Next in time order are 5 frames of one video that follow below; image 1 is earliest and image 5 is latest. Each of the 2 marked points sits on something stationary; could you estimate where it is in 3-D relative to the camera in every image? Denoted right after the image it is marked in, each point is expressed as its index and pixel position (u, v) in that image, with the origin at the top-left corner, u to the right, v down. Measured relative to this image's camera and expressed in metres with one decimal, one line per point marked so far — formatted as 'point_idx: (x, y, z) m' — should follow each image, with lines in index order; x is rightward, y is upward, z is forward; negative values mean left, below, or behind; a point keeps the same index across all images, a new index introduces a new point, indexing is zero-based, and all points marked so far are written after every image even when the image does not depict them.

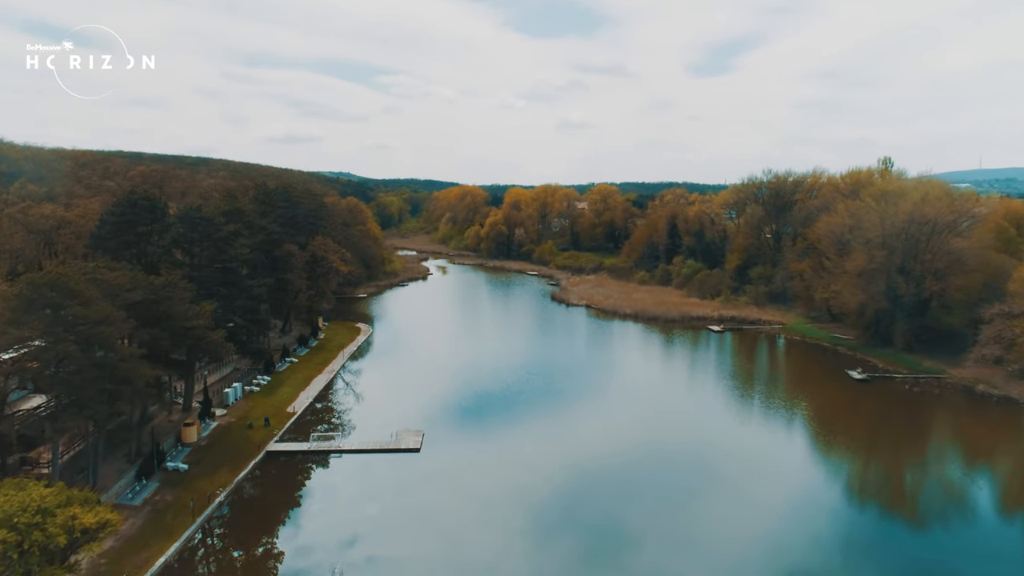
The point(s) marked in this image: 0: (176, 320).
0: (-8.5, -0.8, +18.9) m
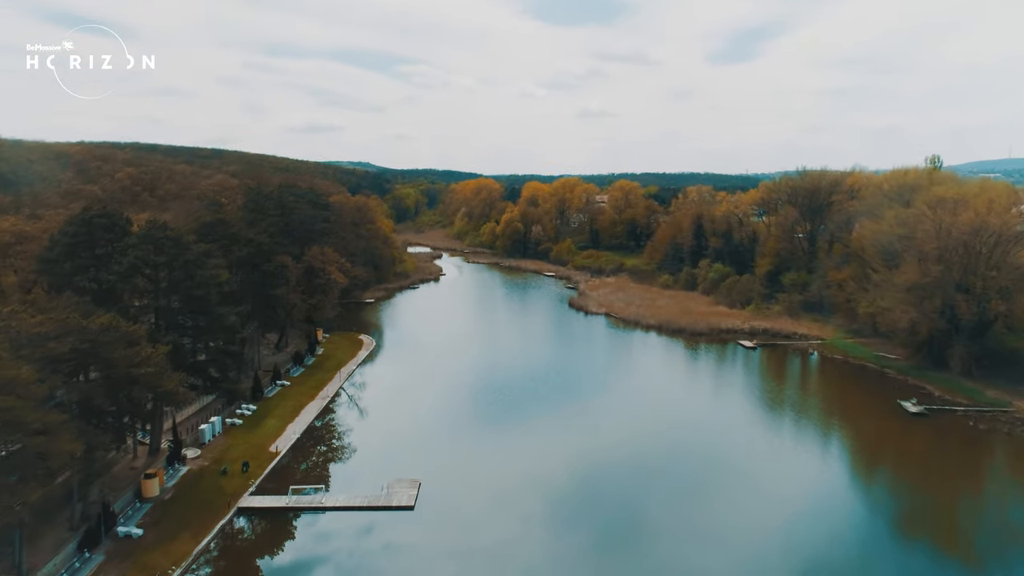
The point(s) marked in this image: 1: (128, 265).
0: (-8.4, -1.7, +16.0) m
1: (-10.0, +0.6, +19.5) m
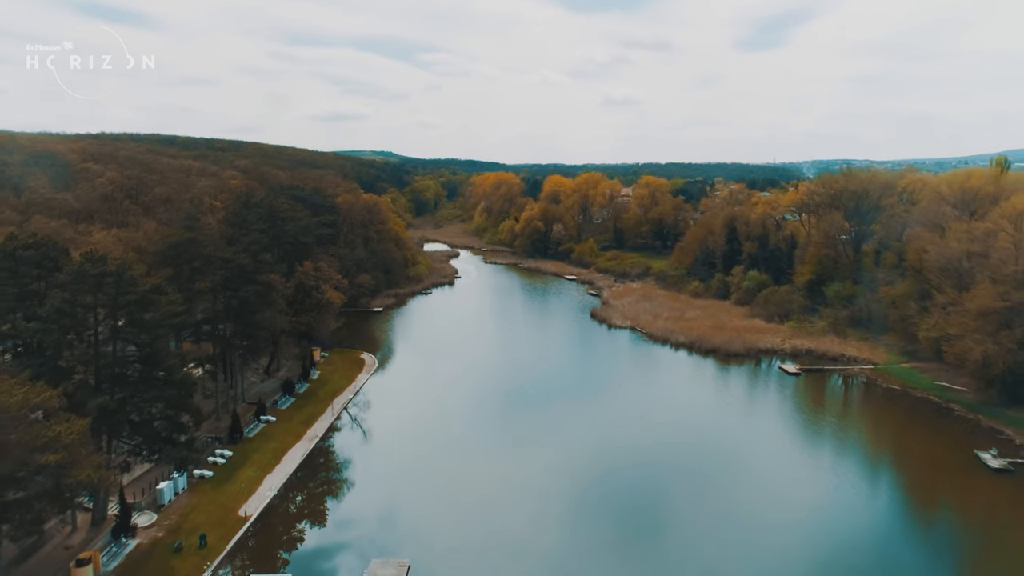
0: (-8.4, -2.8, +12.6) m
1: (-9.9, -0.4, +16.1) m
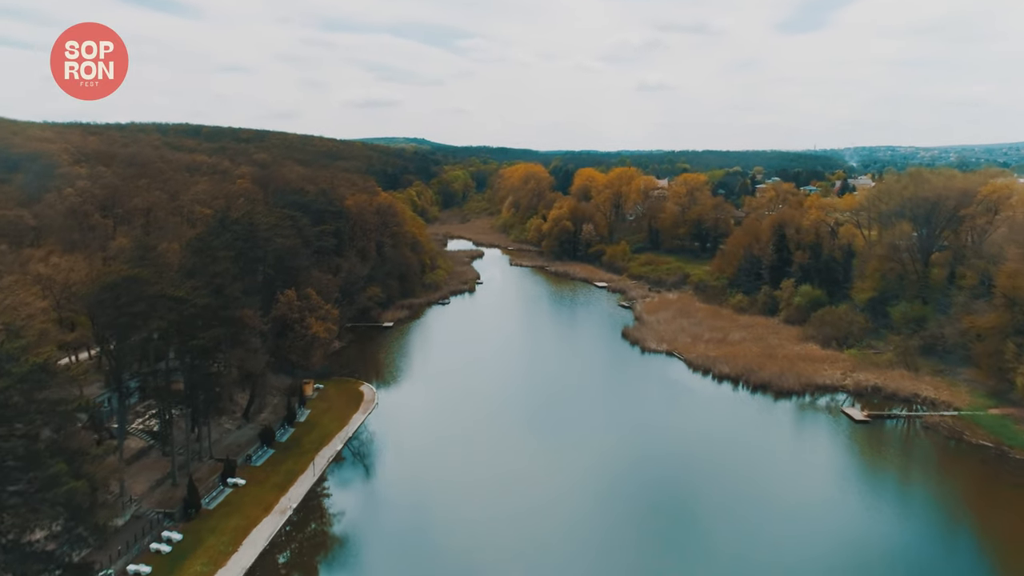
0: (-8.6, -4.3, +8.3) m
1: (-10.0, -1.9, +11.9) m
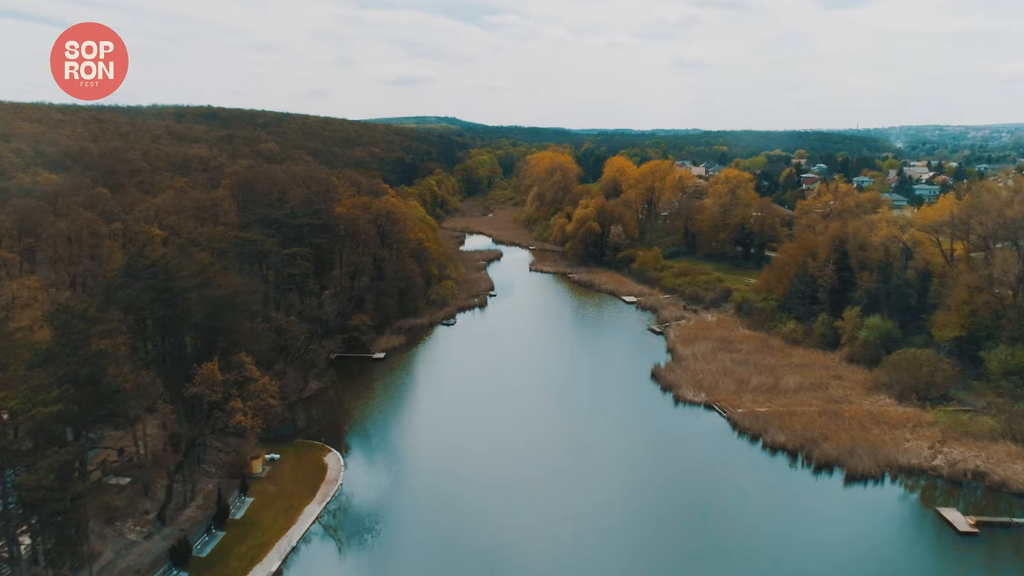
0: (-9.7, -6.7, +2.2) m
1: (-10.9, -4.2, +5.7) m
